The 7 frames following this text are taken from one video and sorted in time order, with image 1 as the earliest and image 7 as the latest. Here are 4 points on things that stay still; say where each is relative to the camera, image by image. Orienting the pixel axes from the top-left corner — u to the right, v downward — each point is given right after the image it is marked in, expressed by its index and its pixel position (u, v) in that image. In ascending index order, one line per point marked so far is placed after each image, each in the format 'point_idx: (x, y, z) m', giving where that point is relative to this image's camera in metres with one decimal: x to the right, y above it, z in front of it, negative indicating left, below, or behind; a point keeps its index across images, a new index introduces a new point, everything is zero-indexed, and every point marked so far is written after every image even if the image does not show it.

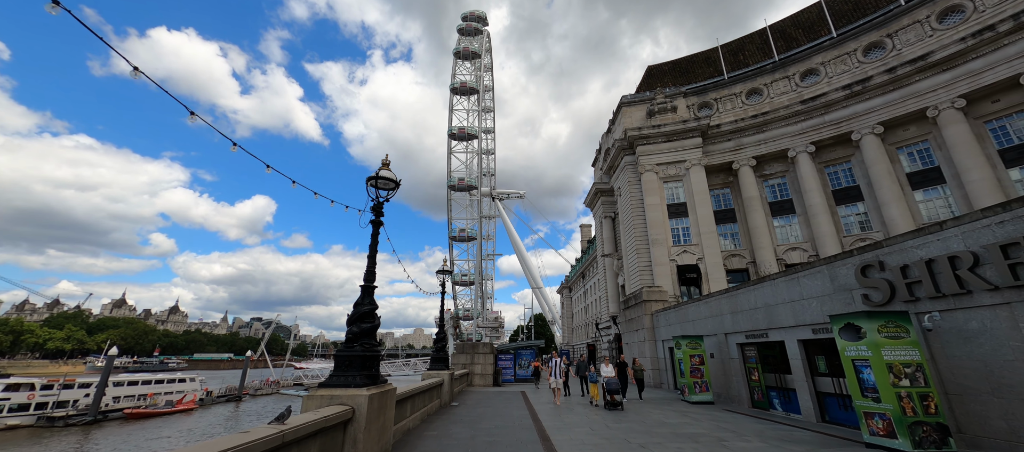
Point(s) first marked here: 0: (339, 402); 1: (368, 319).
0: (-2.4, -2.5, +5.4) m
1: (-2.3, -1.5, +6.3) m
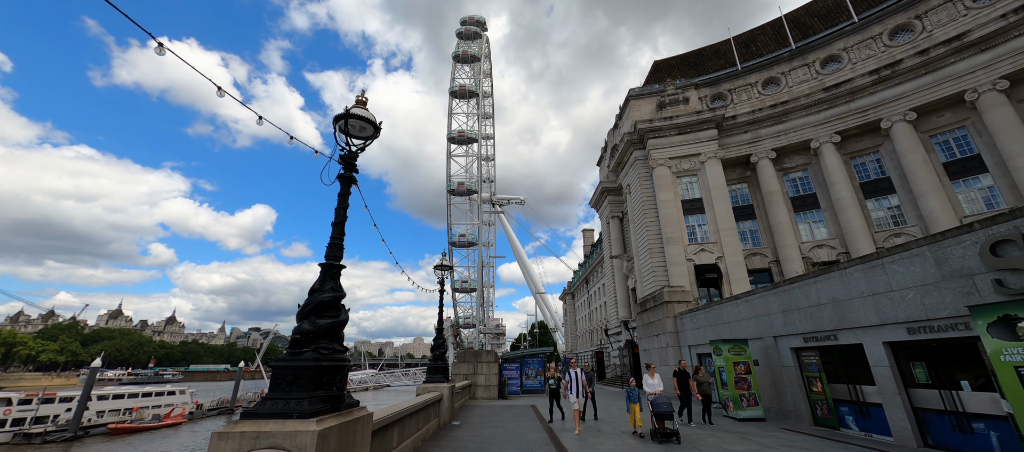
0: (-2.1, -1.9, +3.3) m
1: (-2.0, -1.0, +4.3) m
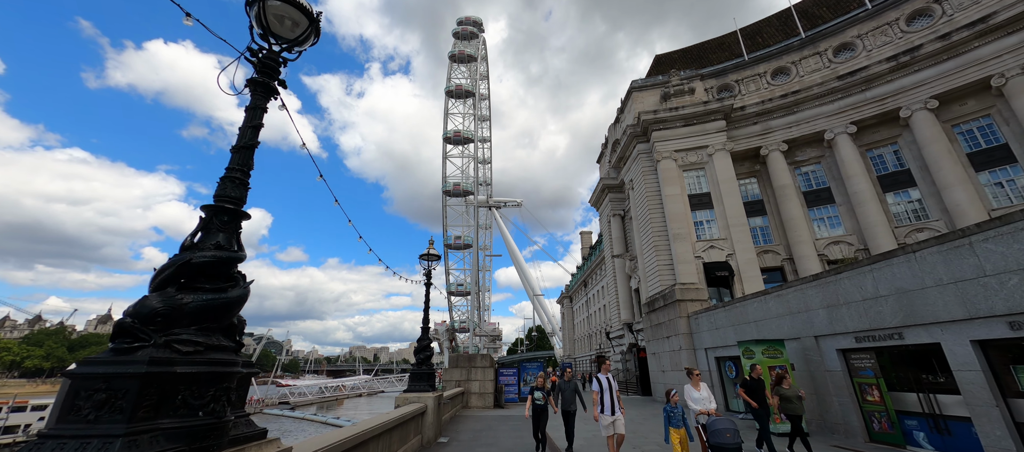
0: (-2.1, -1.3, +1.7) m
1: (-2.0, -0.4, +2.6) m
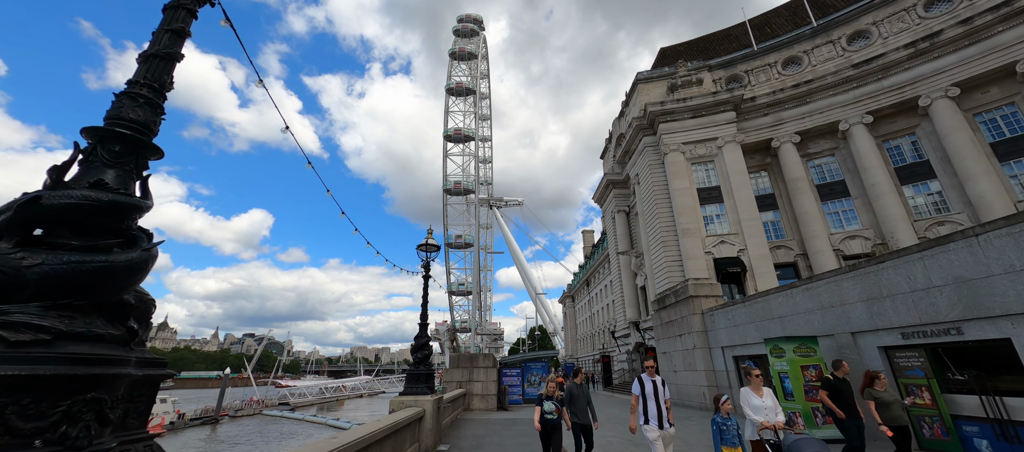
0: (-2.0, -1.0, +0.8) m
1: (-1.9, -0.1, +1.8) m
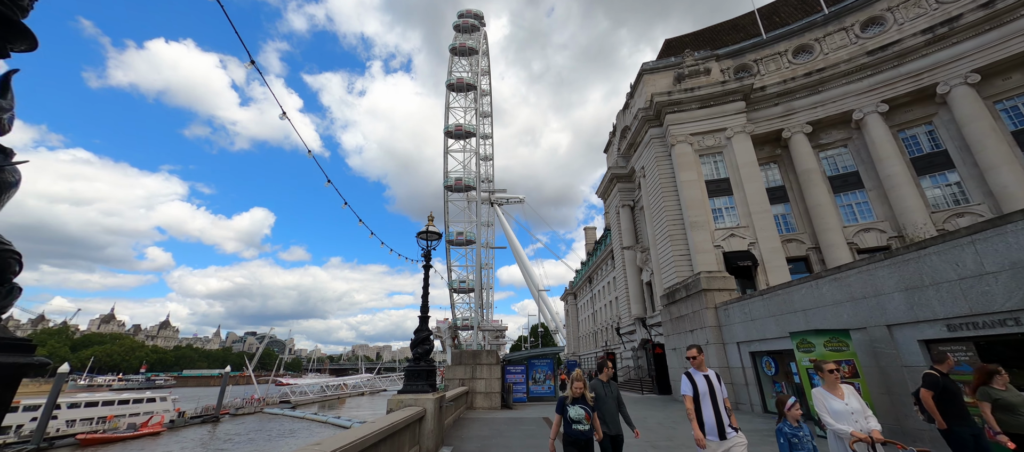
0: (-1.9, -0.7, +0.1) m
1: (-1.8, +0.2, +1.1) m
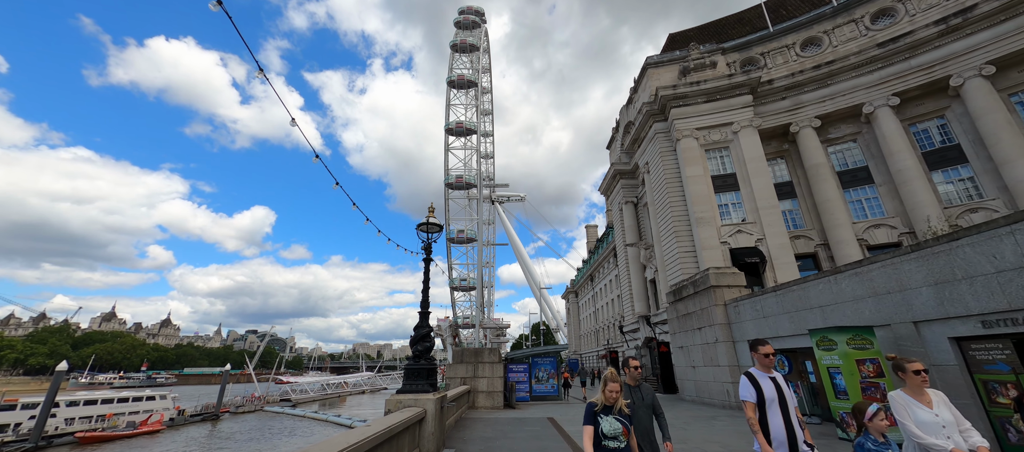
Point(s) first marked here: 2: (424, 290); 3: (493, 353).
0: (-1.8, -0.5, -0.3) m
1: (-1.7, +0.4, +0.6) m
2: (-1.9, -1.4, +8.2) m
3: (-0.8, -5.0, +14.9) m
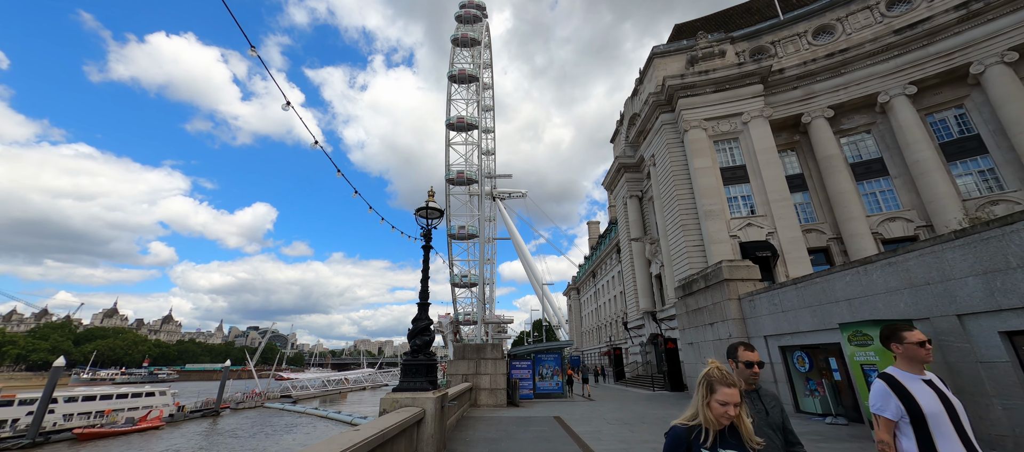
0: (-1.7, -0.3, -1.0) m
1: (-1.6, +0.6, 0.0) m
2: (-1.8, -1.1, +7.6) m
3: (-0.6, -4.6, +14.3) m
